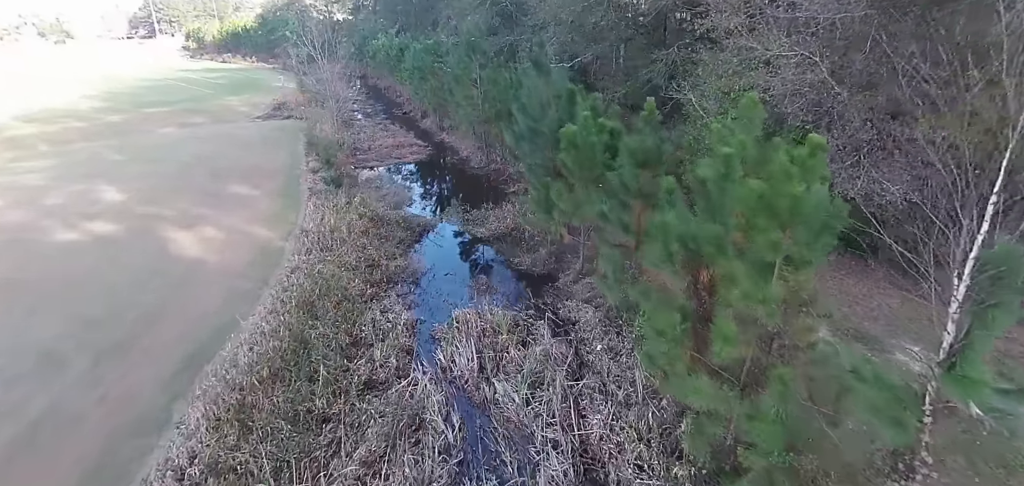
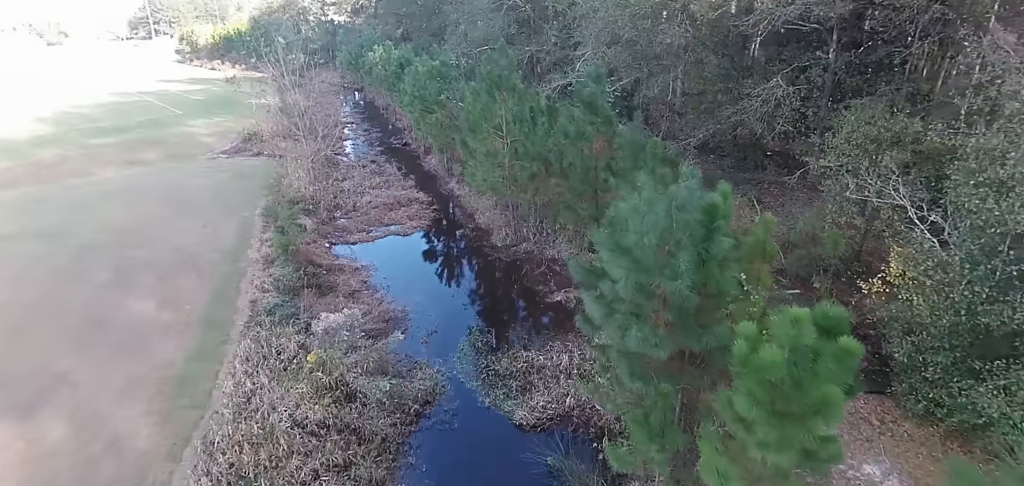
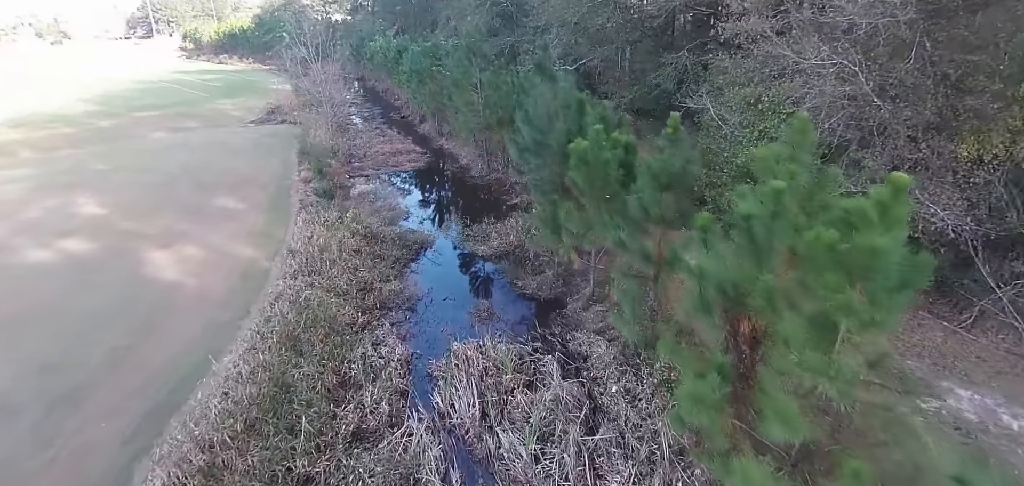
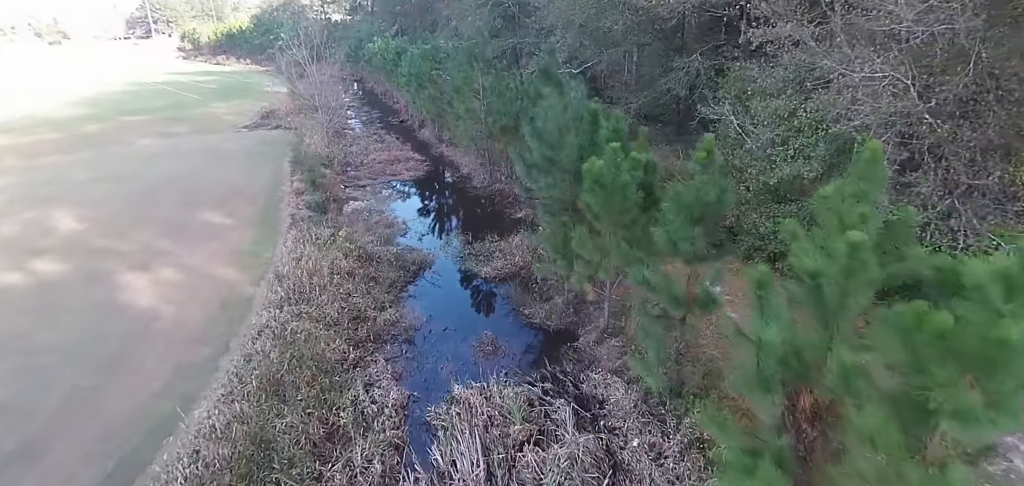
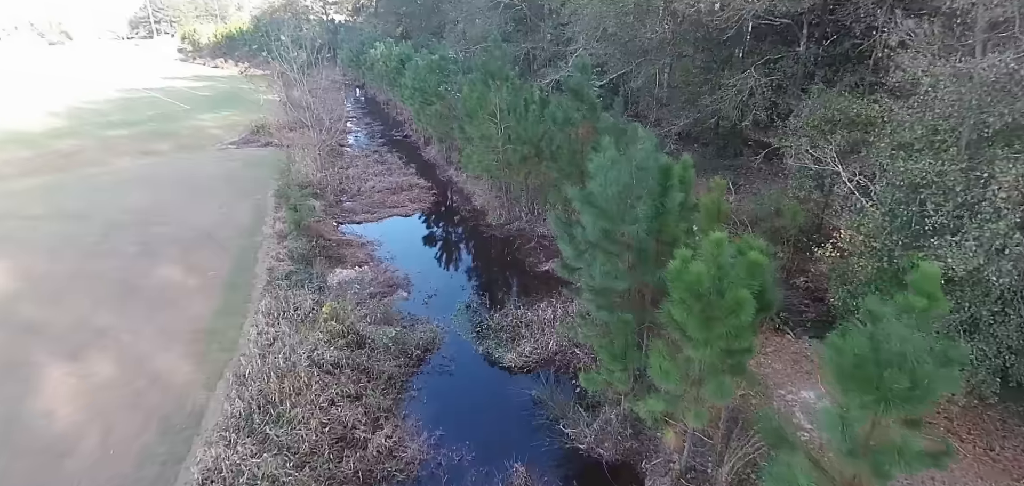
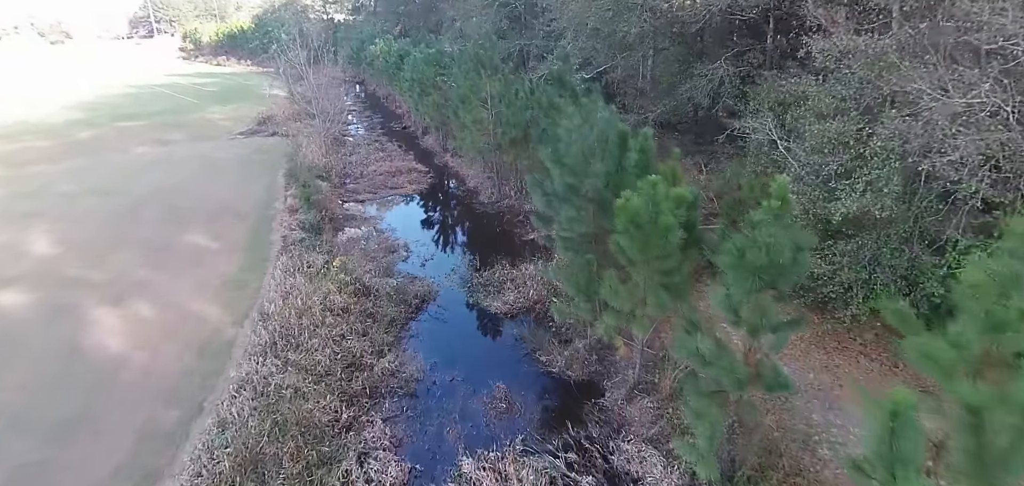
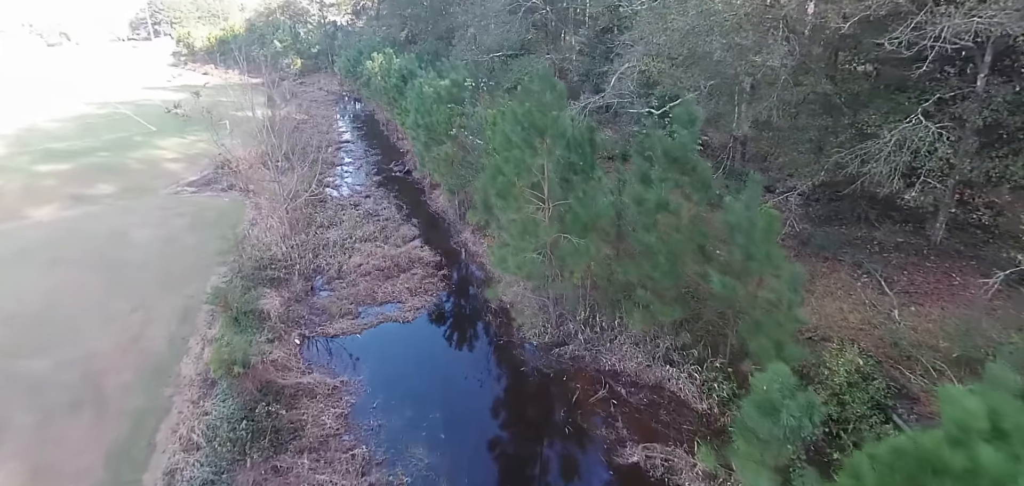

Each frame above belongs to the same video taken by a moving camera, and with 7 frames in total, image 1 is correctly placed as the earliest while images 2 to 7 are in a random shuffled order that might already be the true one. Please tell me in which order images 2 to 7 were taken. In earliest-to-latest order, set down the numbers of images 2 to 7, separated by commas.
3, 4, 6, 5, 2, 7
